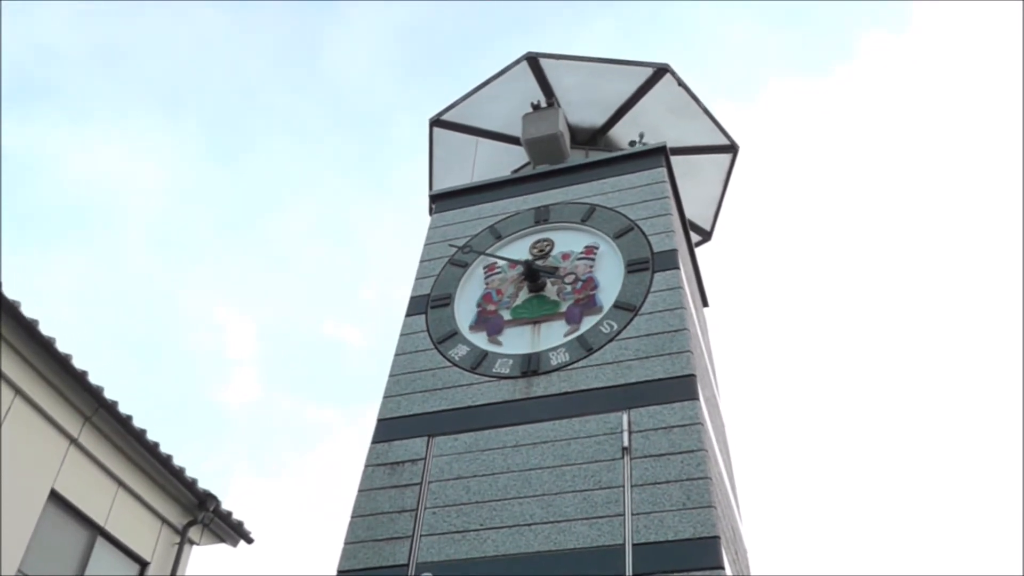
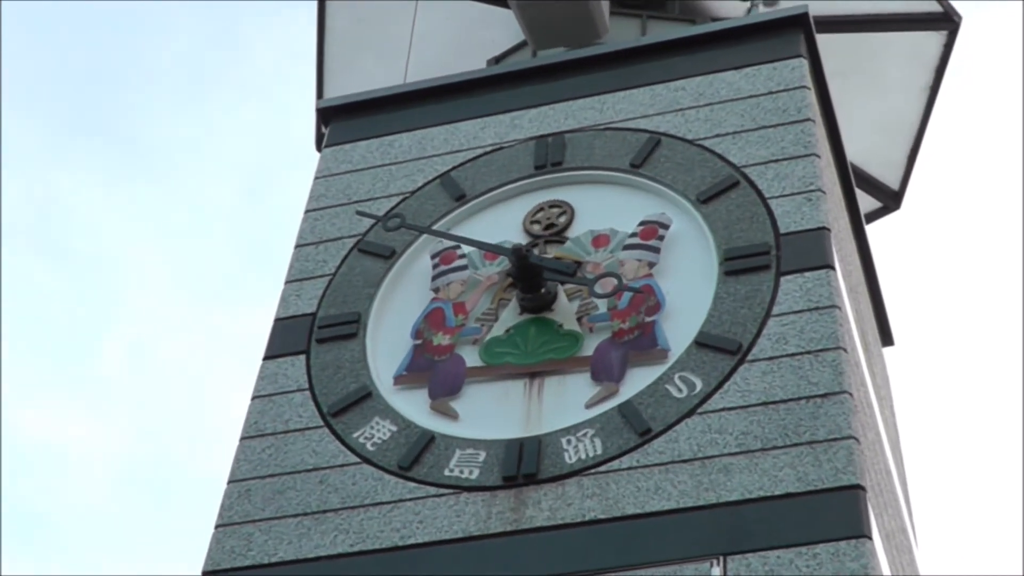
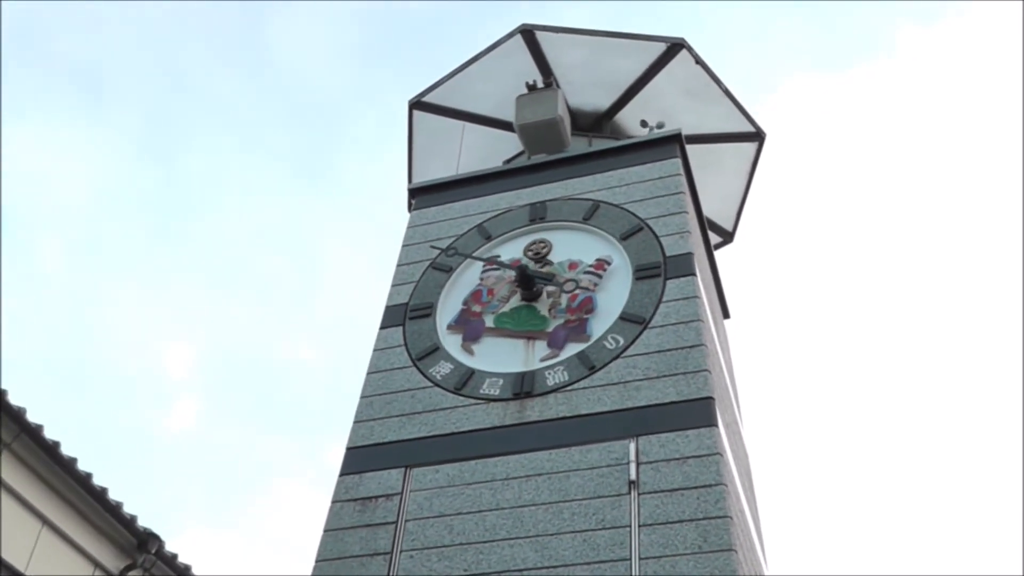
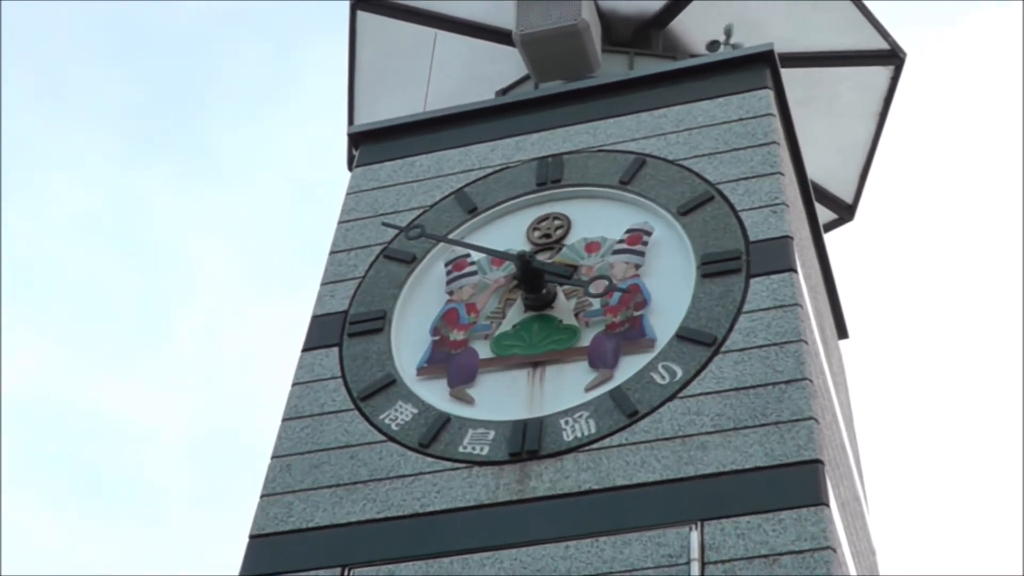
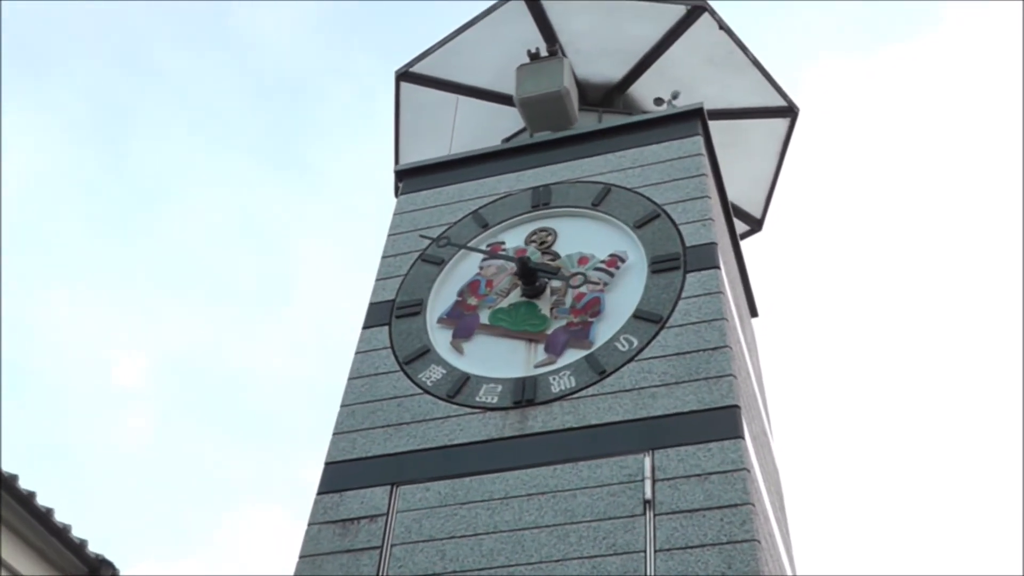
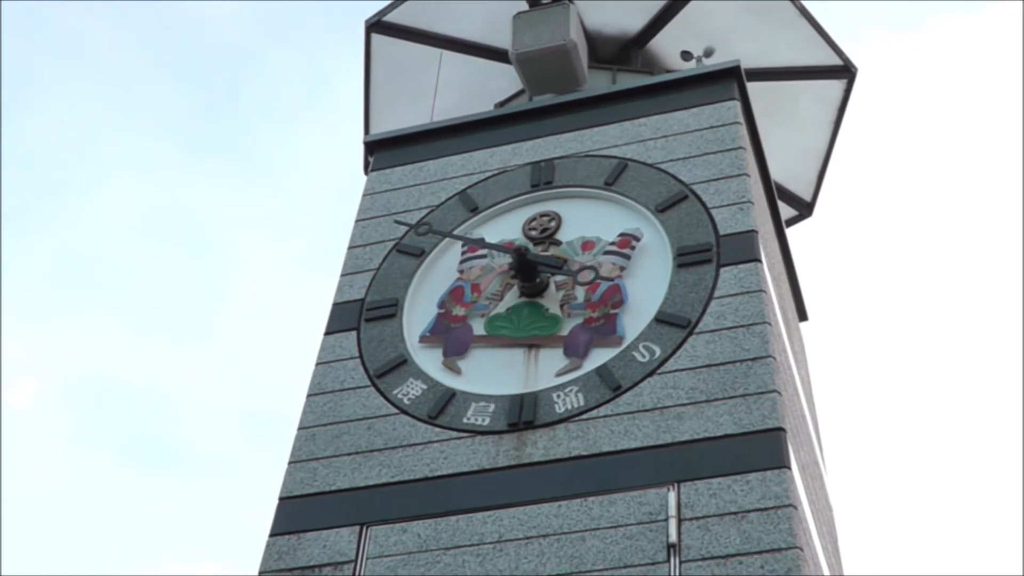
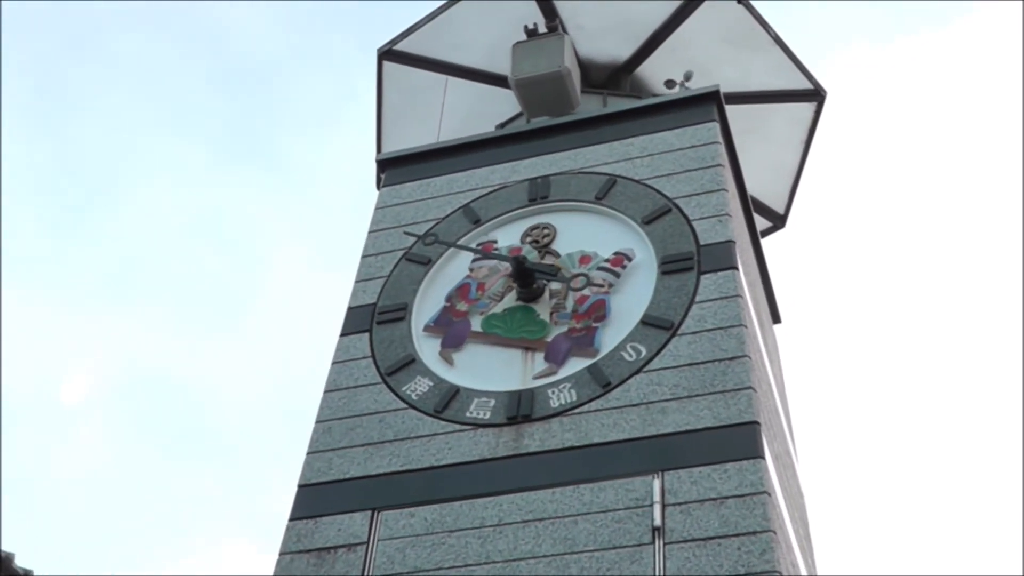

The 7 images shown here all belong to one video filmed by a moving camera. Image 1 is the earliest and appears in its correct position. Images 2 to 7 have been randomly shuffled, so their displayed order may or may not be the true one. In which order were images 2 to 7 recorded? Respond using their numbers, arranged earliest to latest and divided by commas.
3, 5, 7, 6, 4, 2
